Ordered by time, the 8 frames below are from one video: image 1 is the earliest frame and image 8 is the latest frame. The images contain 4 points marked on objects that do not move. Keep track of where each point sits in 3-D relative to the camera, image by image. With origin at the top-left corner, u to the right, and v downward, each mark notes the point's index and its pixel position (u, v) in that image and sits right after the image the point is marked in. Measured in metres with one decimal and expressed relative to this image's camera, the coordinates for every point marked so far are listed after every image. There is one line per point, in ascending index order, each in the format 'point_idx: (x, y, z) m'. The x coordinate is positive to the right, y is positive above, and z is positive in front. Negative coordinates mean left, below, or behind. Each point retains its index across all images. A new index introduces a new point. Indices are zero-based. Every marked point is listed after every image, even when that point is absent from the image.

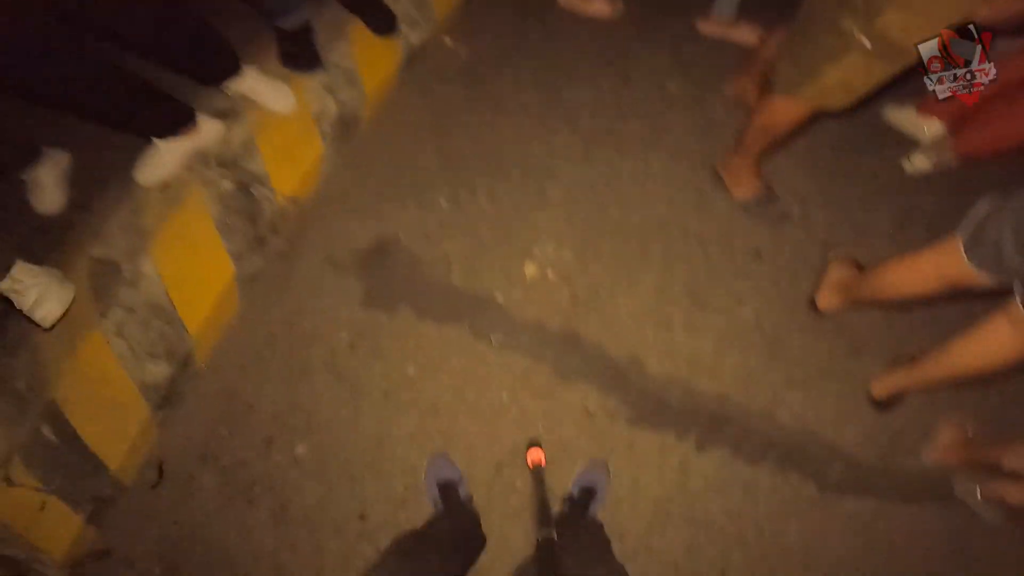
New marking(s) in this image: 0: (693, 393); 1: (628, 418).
0: (+0.6, -0.4, +2.0) m
1: (+0.4, -0.4, +2.0) m
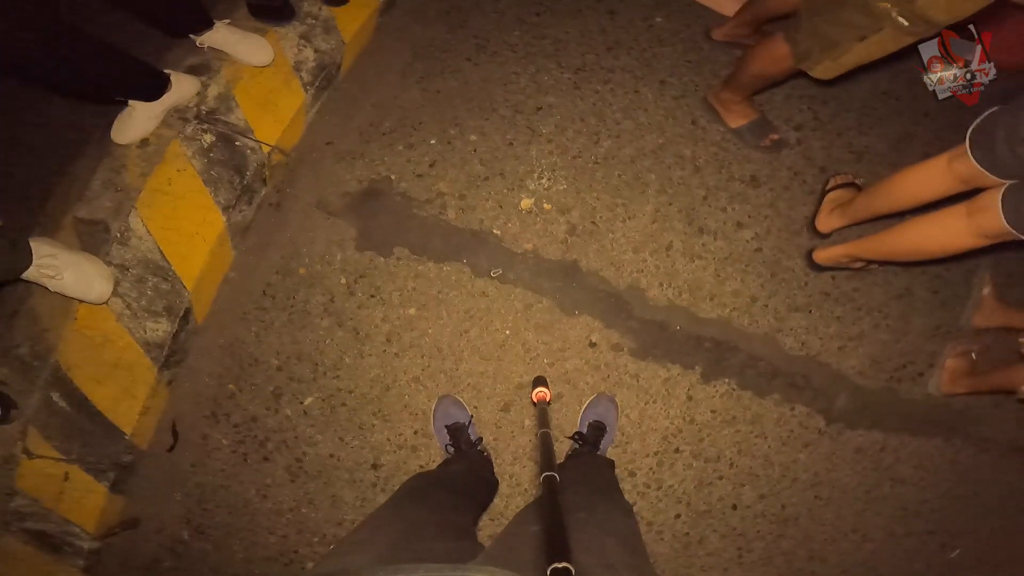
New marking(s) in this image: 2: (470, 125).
0: (+0.6, -0.1, +2.0) m
1: (+0.4, -0.2, +2.0) m
2: (-0.1, +0.6, +2.2) m
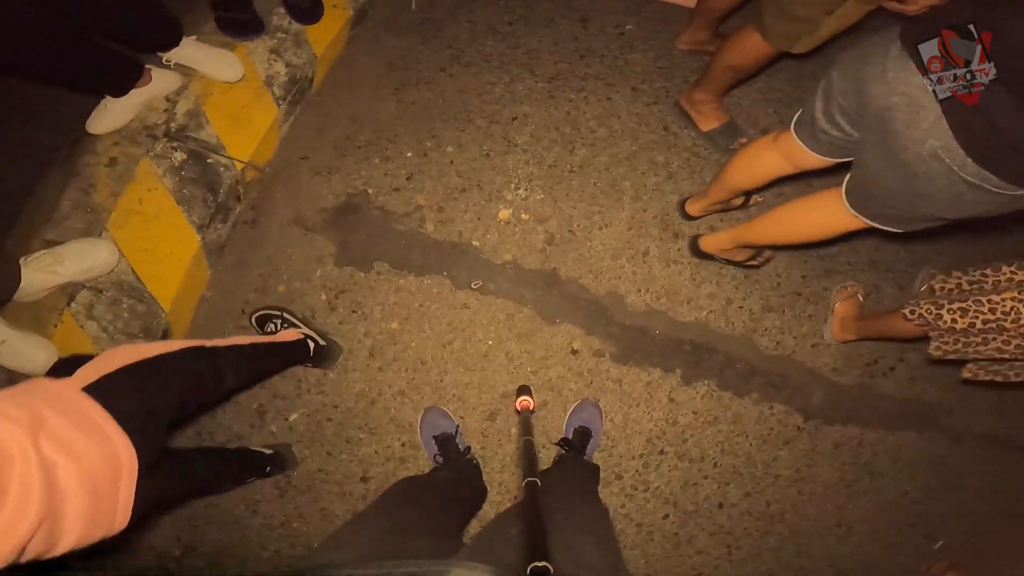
0: (+0.6, -0.1, +2.1) m
1: (+0.3, -0.2, +2.0) m
2: (-0.2, +0.5, +2.2) m
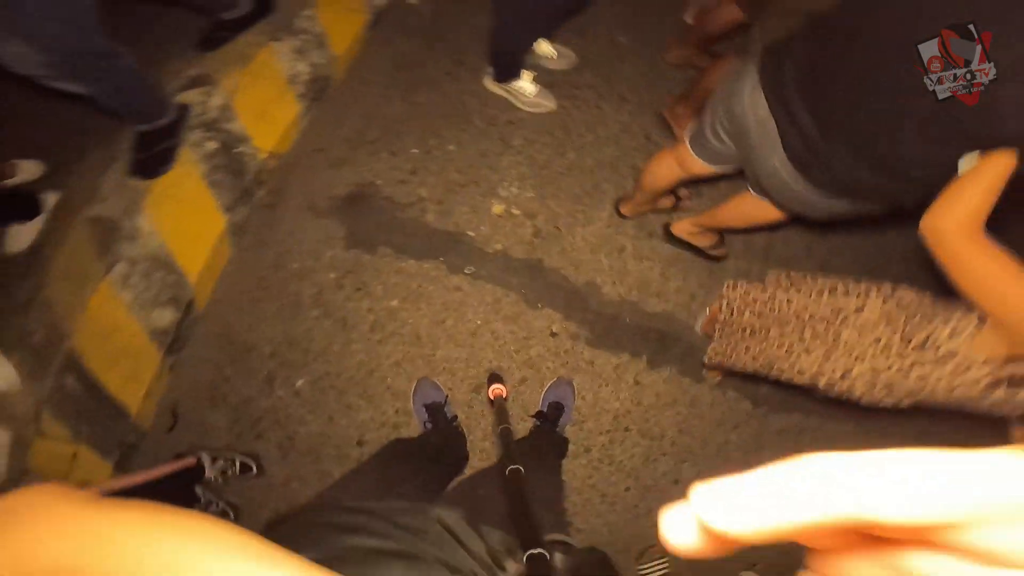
0: (+0.5, -0.1, +2.3) m
1: (+0.3, -0.2, +2.3) m
2: (-0.3, +0.6, +2.4) m
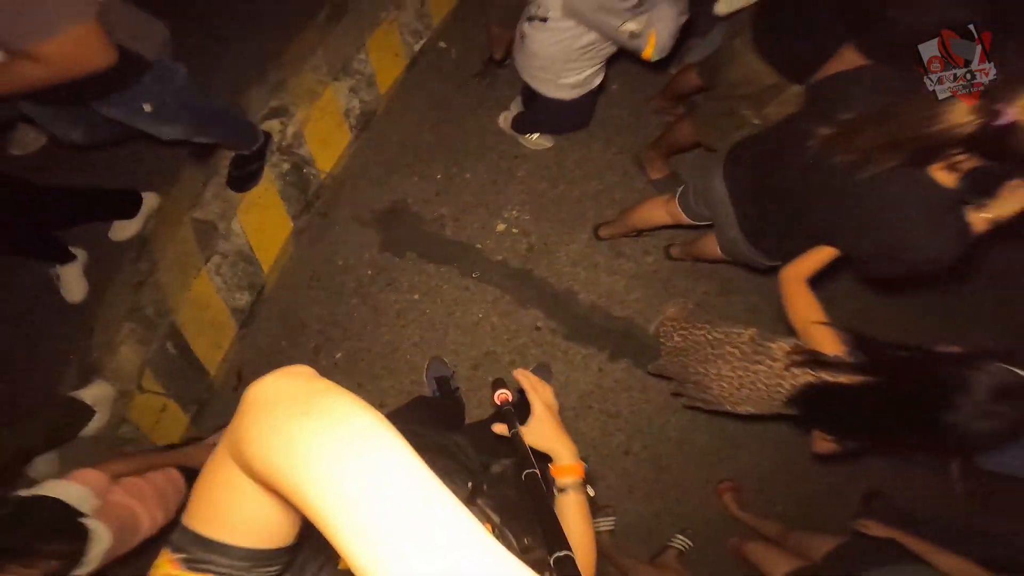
0: (+0.5, -0.1, +3.0) m
1: (+0.3, -0.2, +2.9) m
2: (-0.2, +0.6, +3.0) m
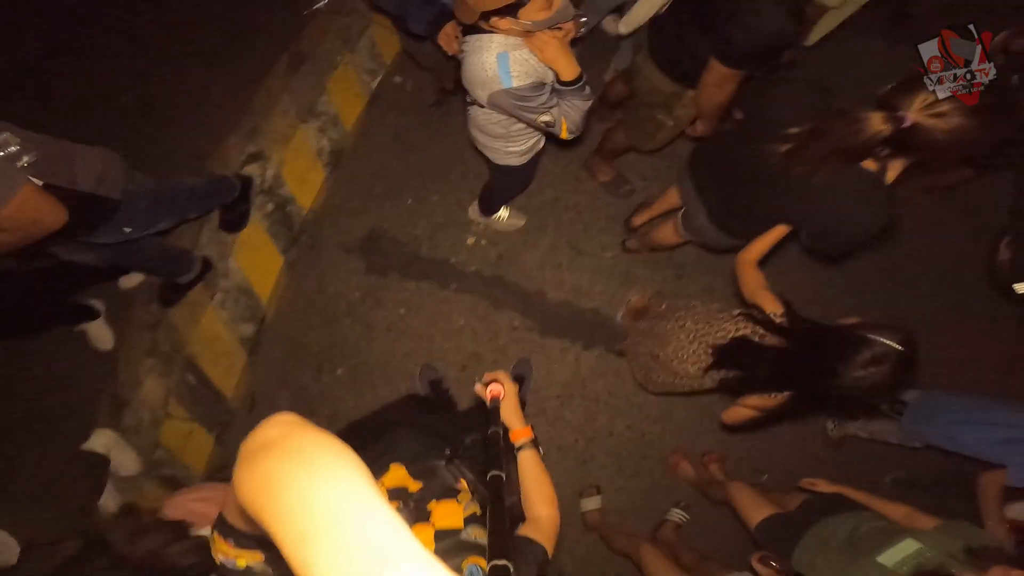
0: (+0.4, -0.1, +3.3) m
1: (+0.1, -0.2, +3.3) m
2: (-0.4, +0.5, +3.3) m
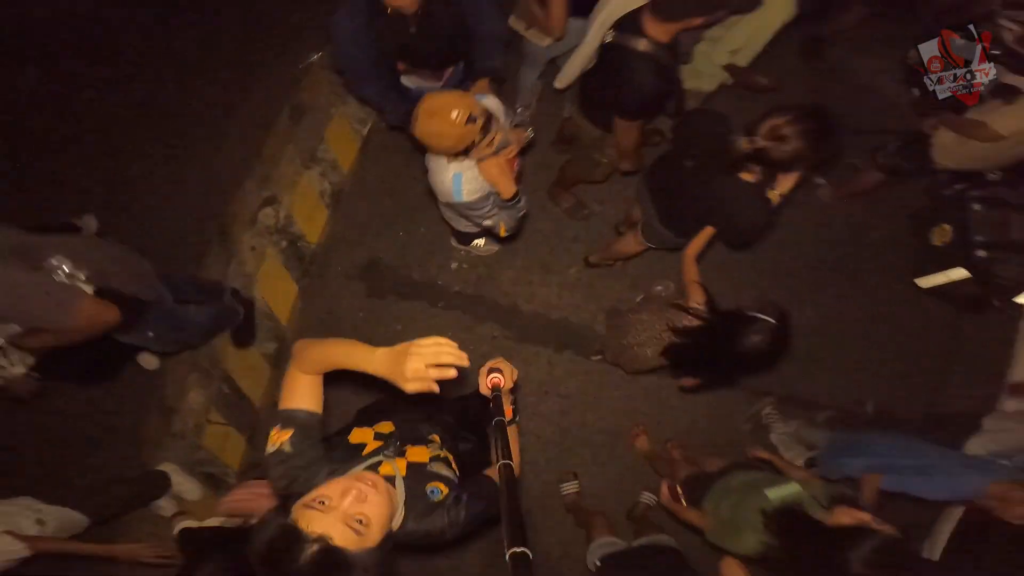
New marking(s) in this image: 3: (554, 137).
0: (+0.2, -0.2, +3.9) m
1: (0.0, -0.3, +3.8) m
2: (-0.6, +0.4, +3.9) m
3: (+0.3, +1.0, +4.2) m
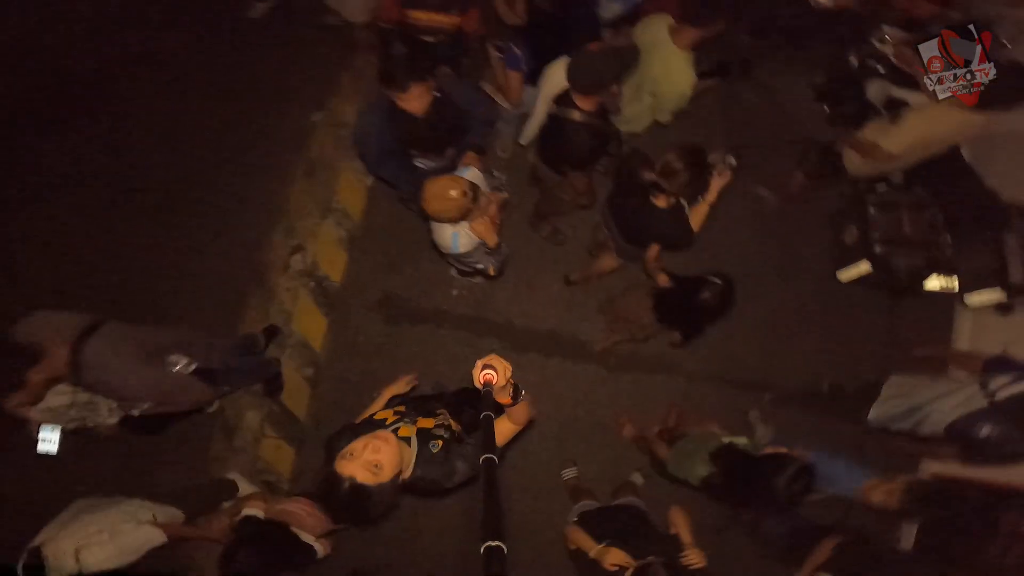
0: (+0.2, -0.3, +4.6) m
1: (0.0, -0.4, +4.6) m
2: (-0.7, +0.2, +4.7) m
3: (+0.1, +0.9, +4.9) m
